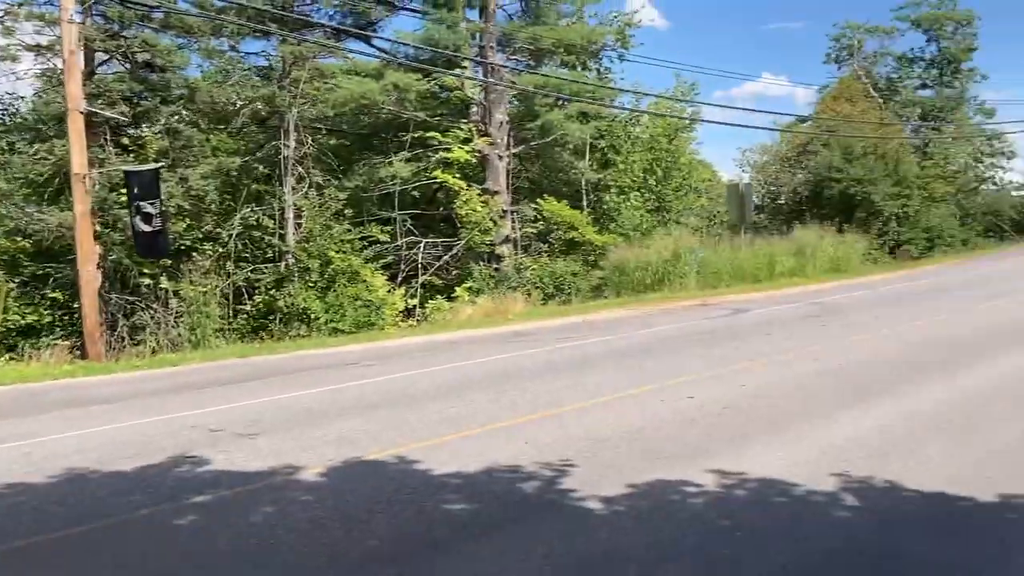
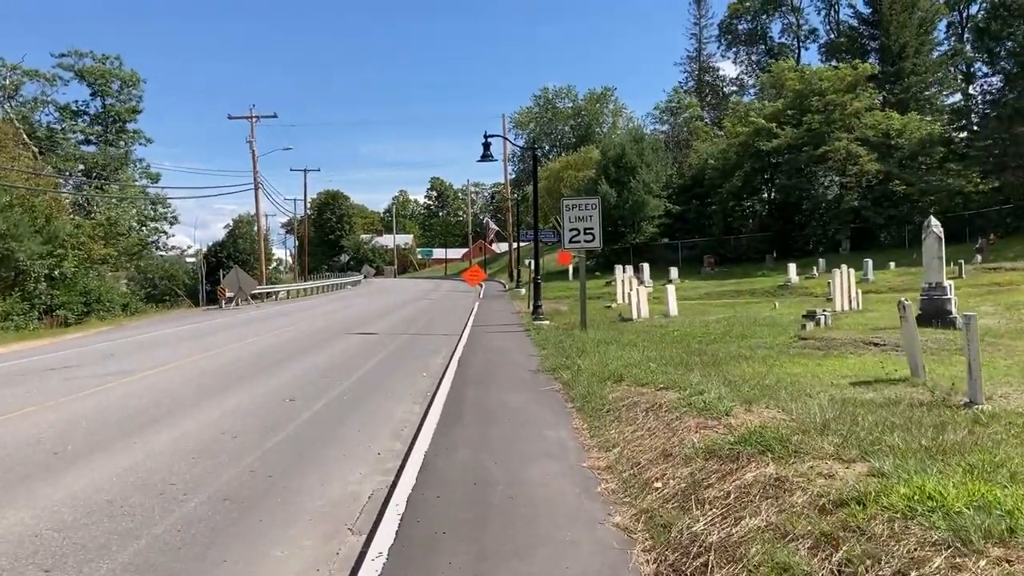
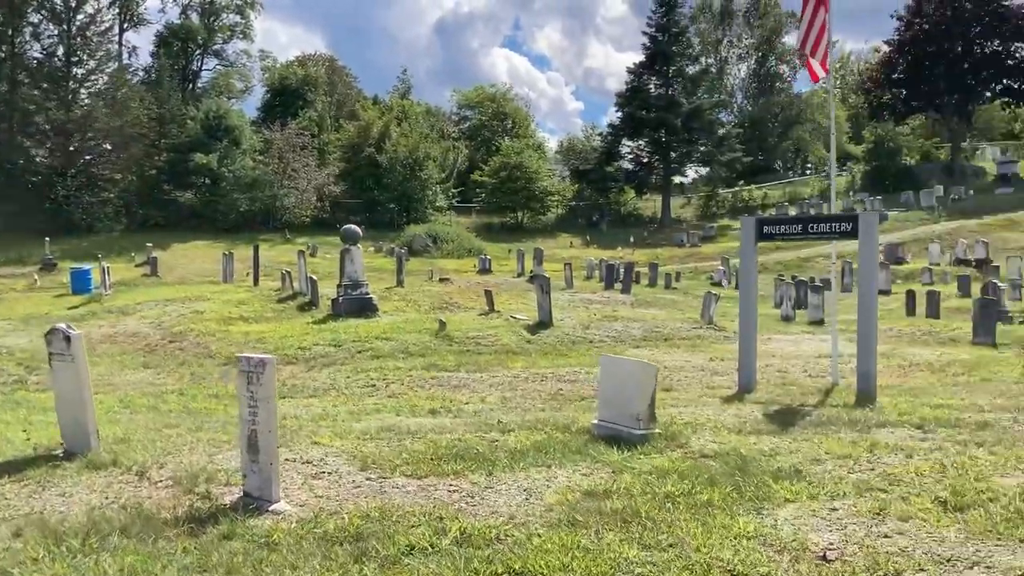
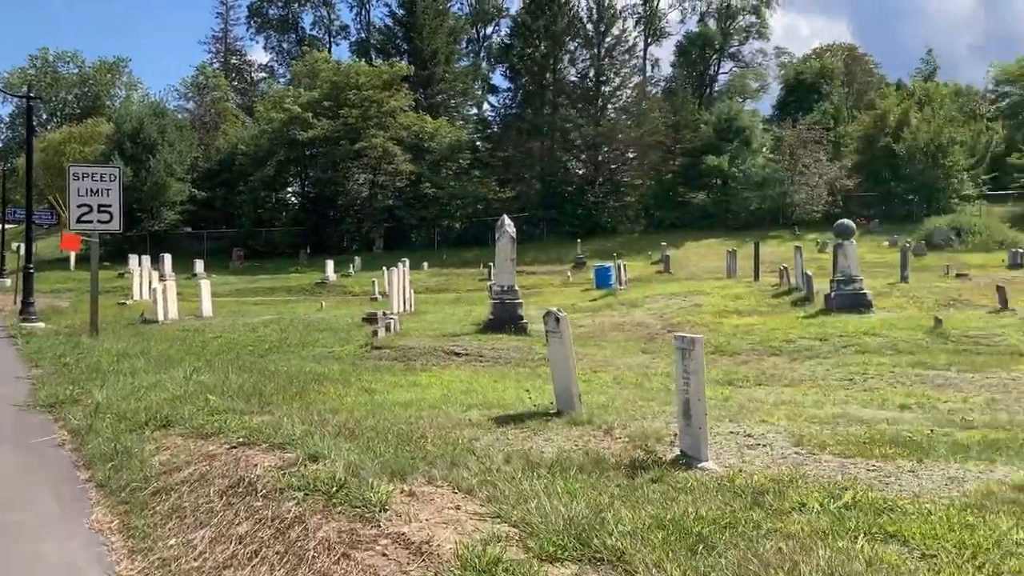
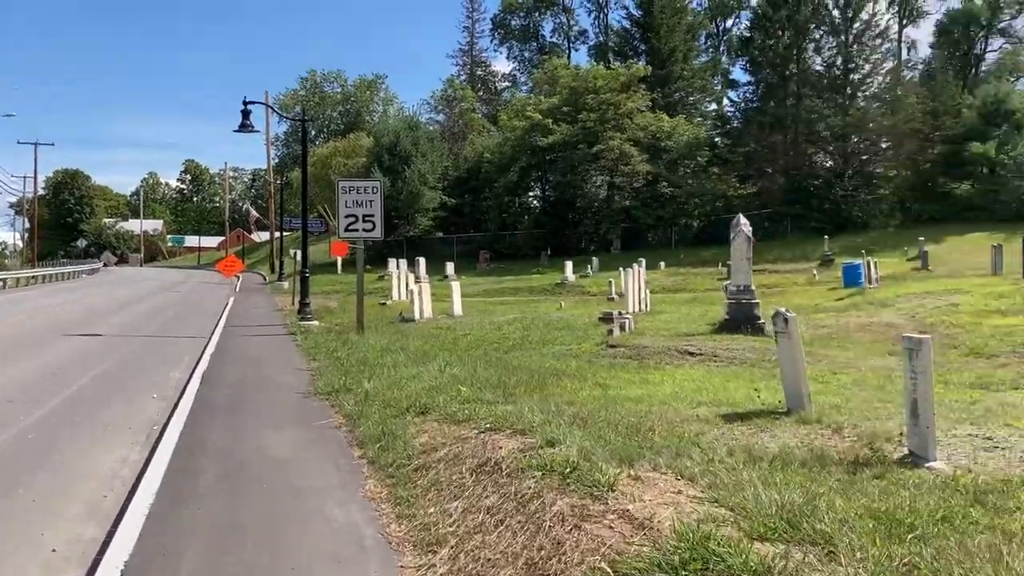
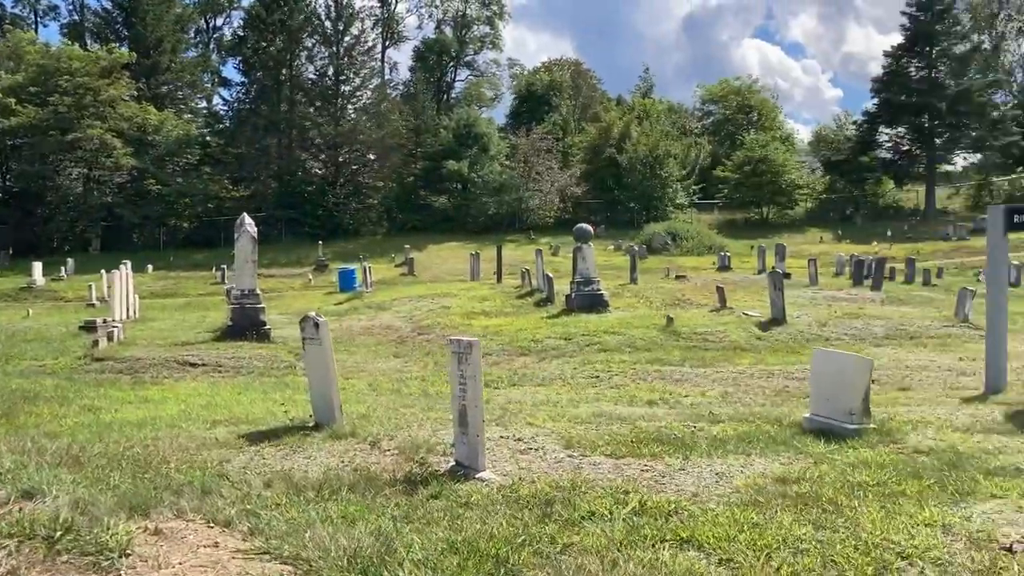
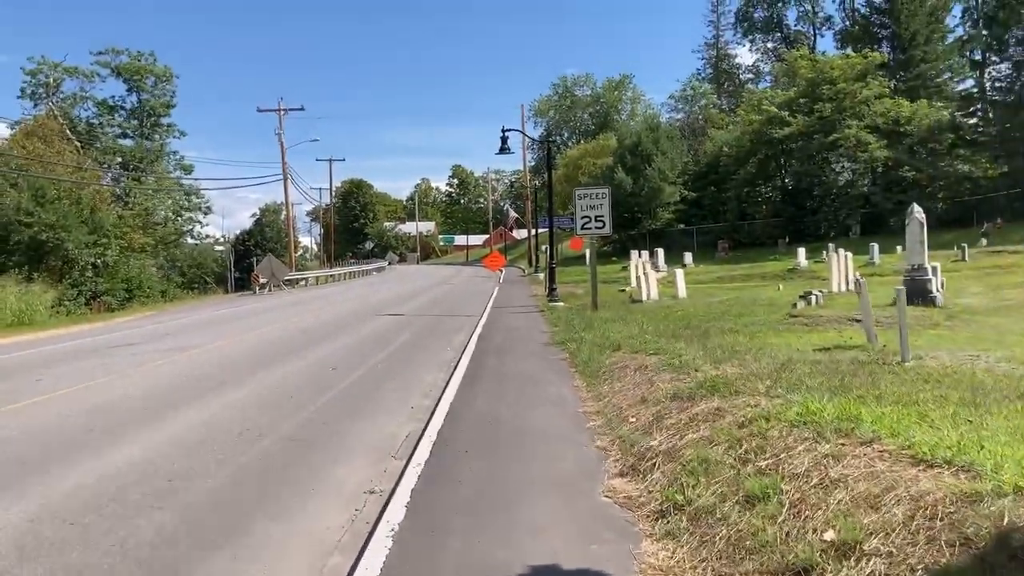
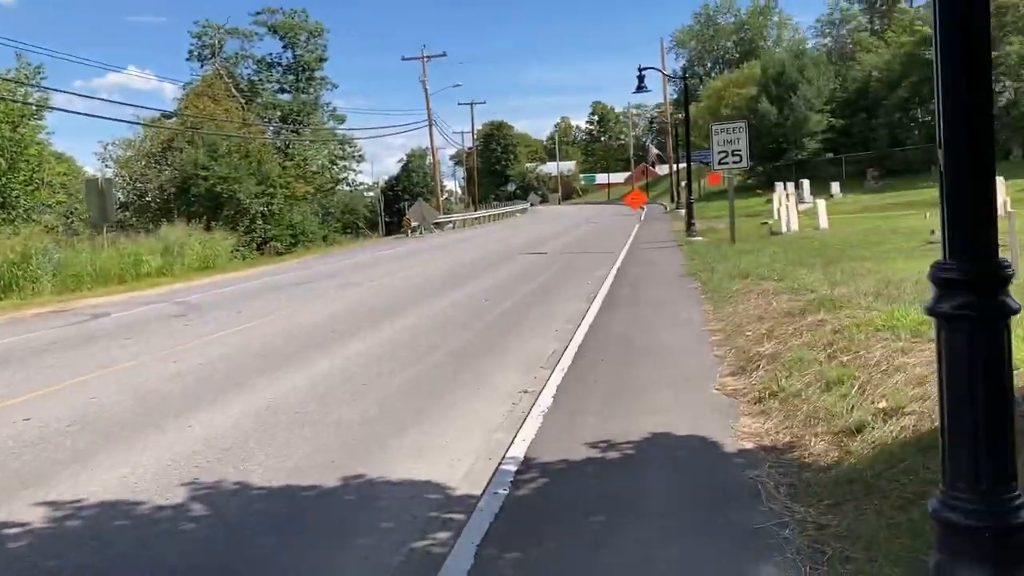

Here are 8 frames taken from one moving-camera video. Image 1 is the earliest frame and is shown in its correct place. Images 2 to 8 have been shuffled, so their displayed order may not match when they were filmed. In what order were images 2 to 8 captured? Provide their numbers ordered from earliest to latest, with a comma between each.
8, 7, 2, 5, 4, 6, 3
